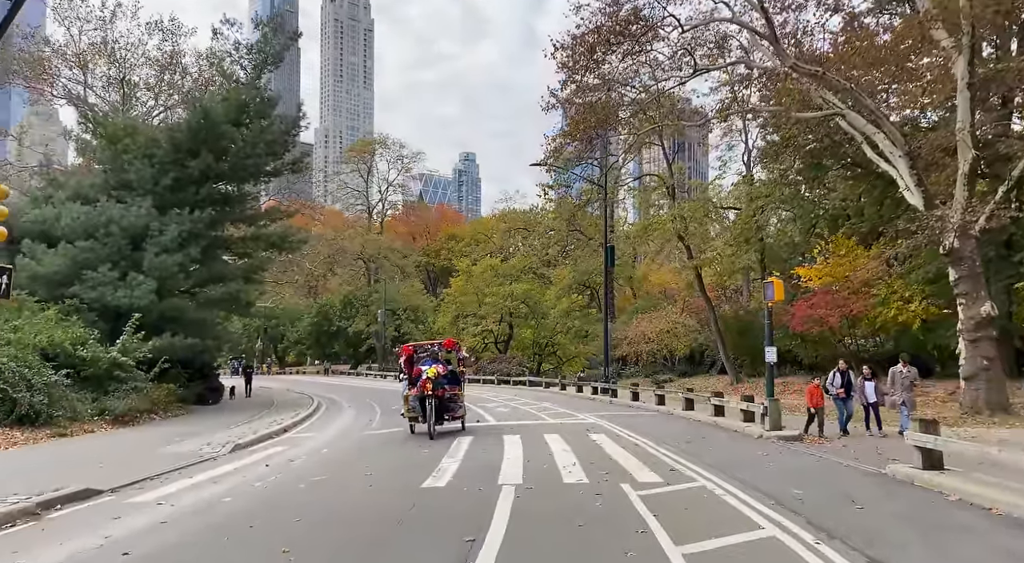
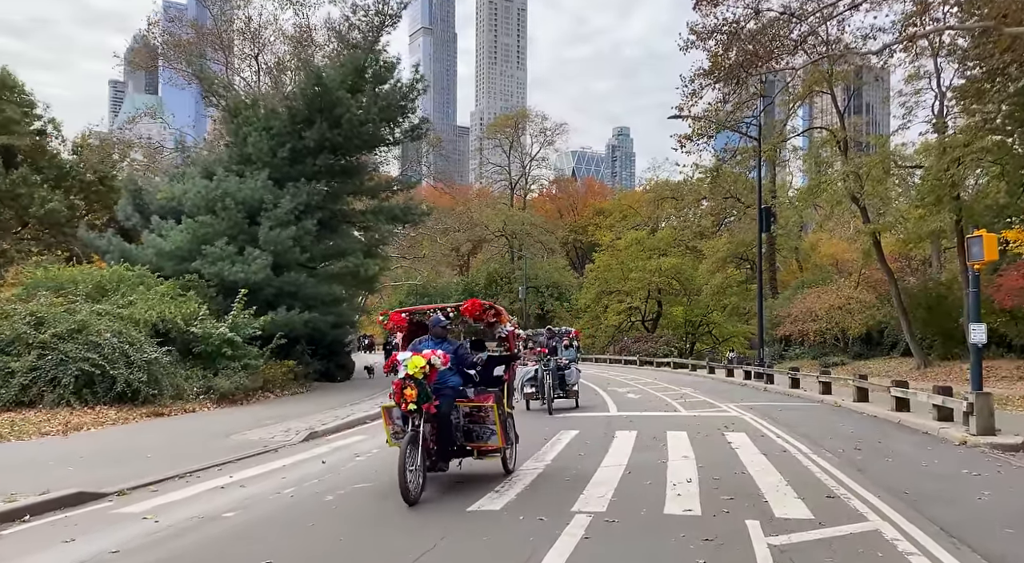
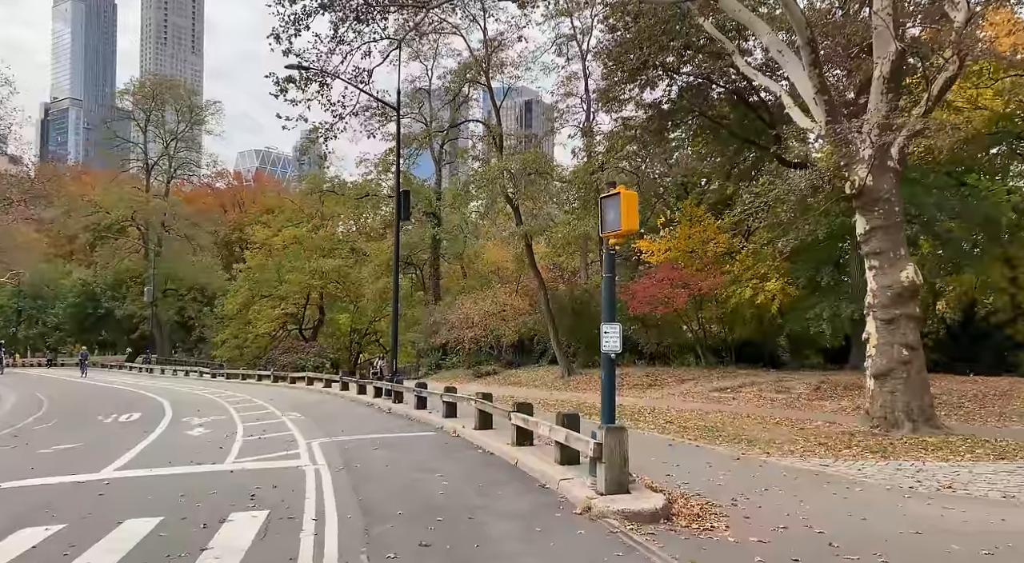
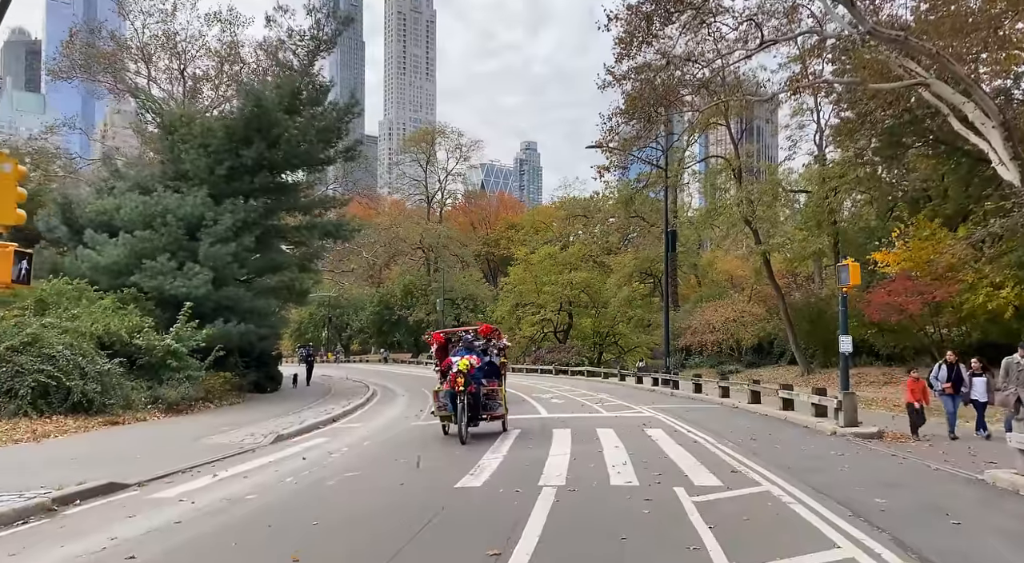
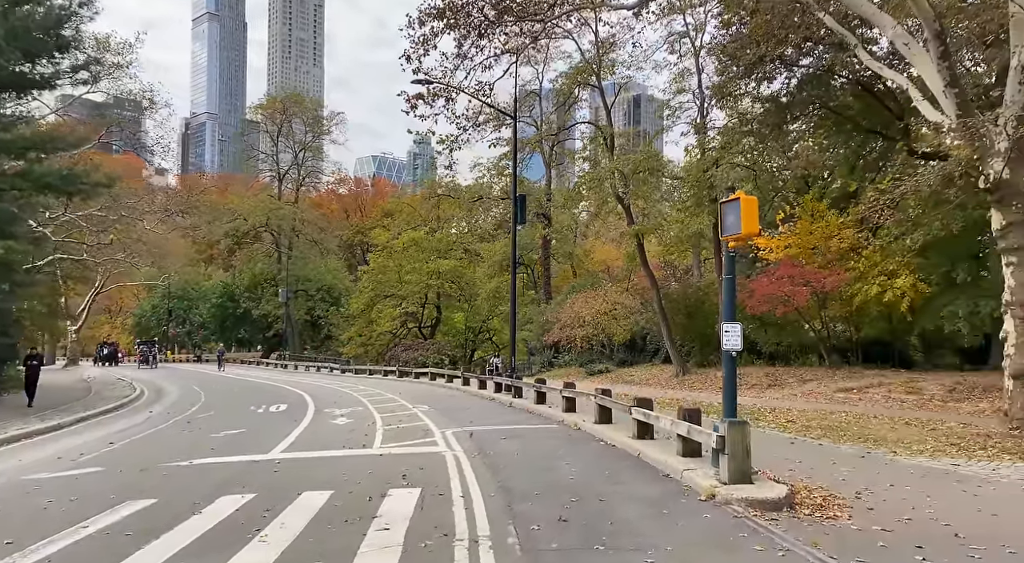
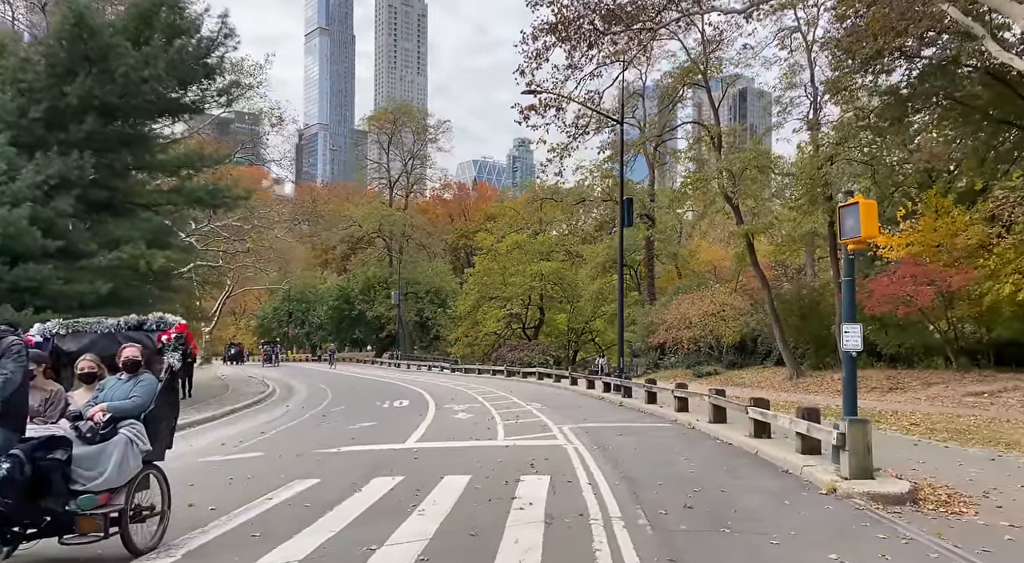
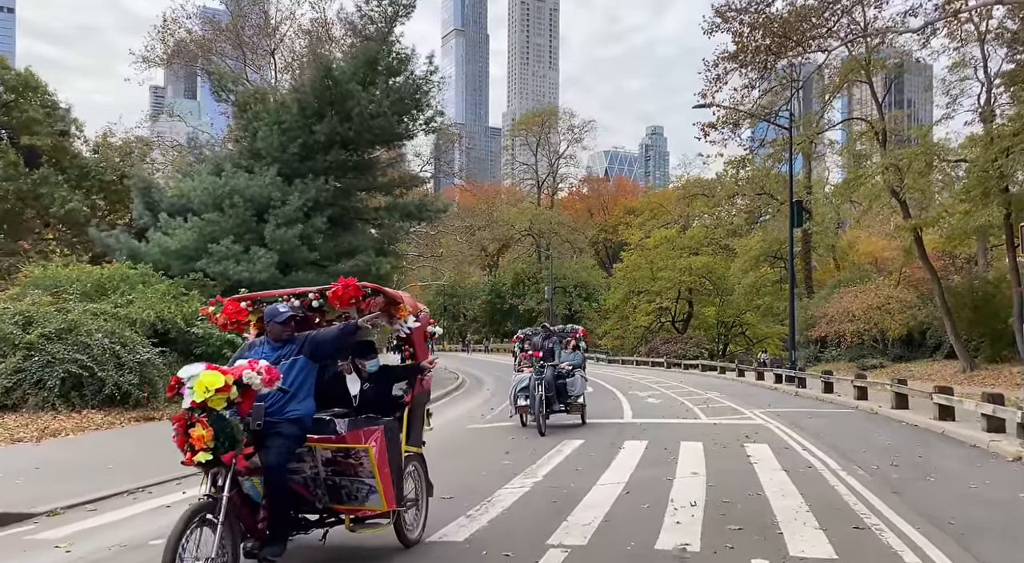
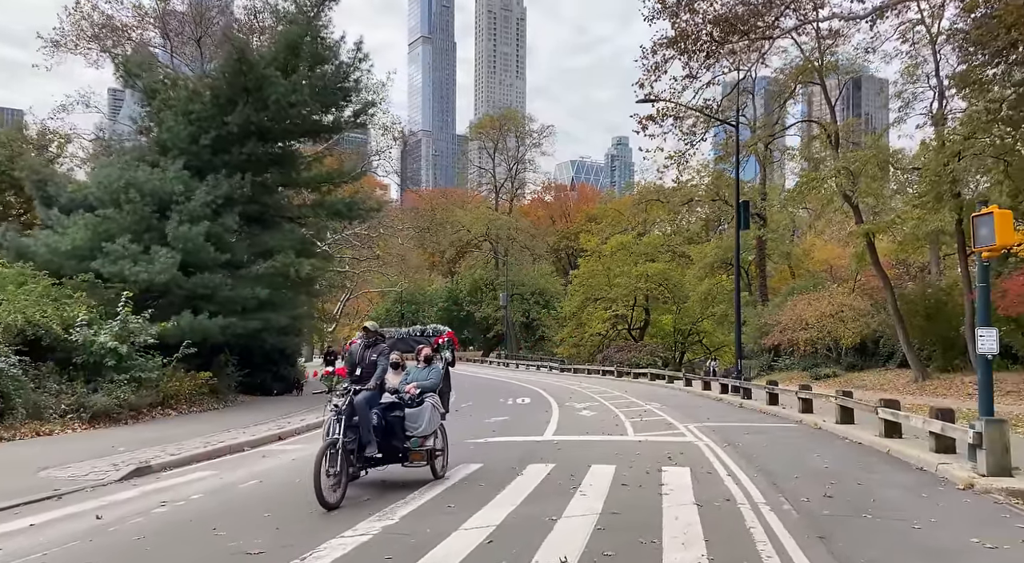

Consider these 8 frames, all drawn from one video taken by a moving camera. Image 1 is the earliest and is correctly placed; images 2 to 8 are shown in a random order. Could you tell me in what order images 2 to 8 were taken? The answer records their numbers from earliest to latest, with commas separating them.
4, 2, 7, 8, 6, 5, 3
